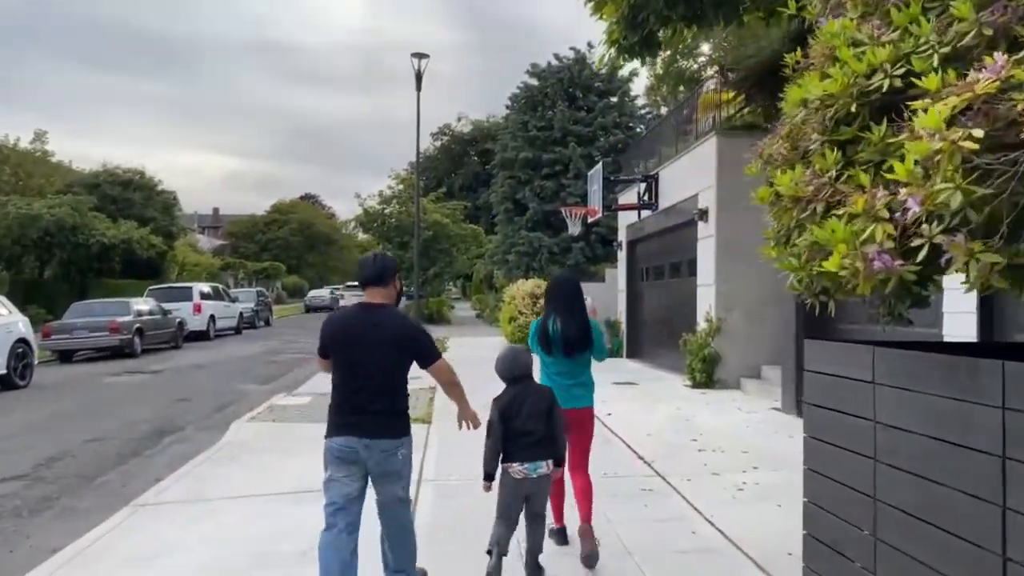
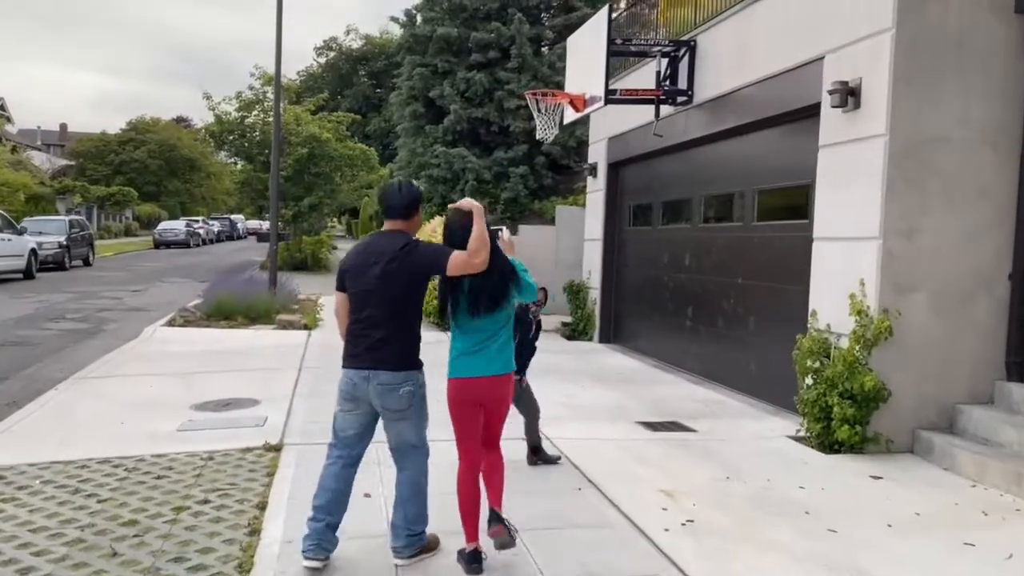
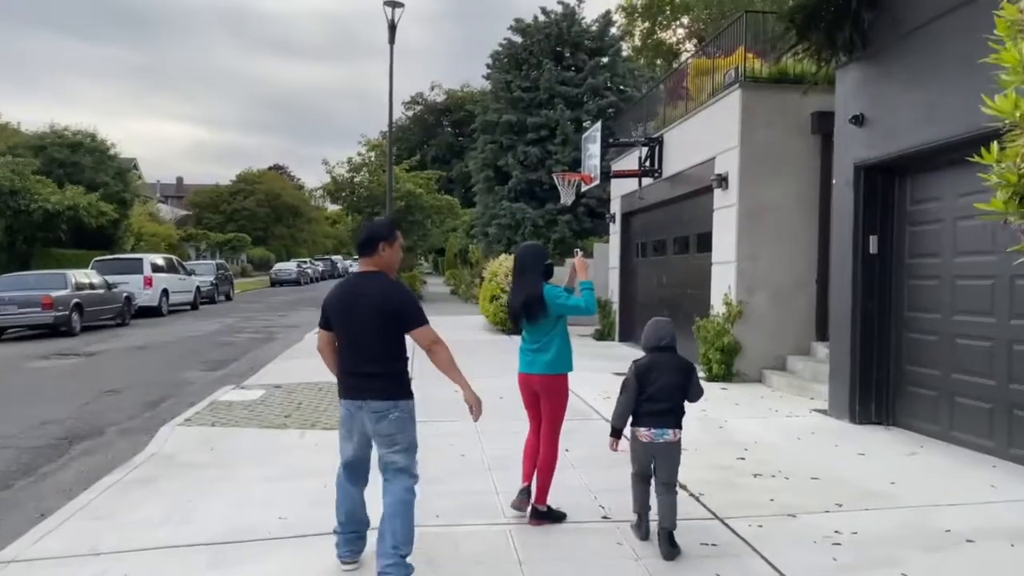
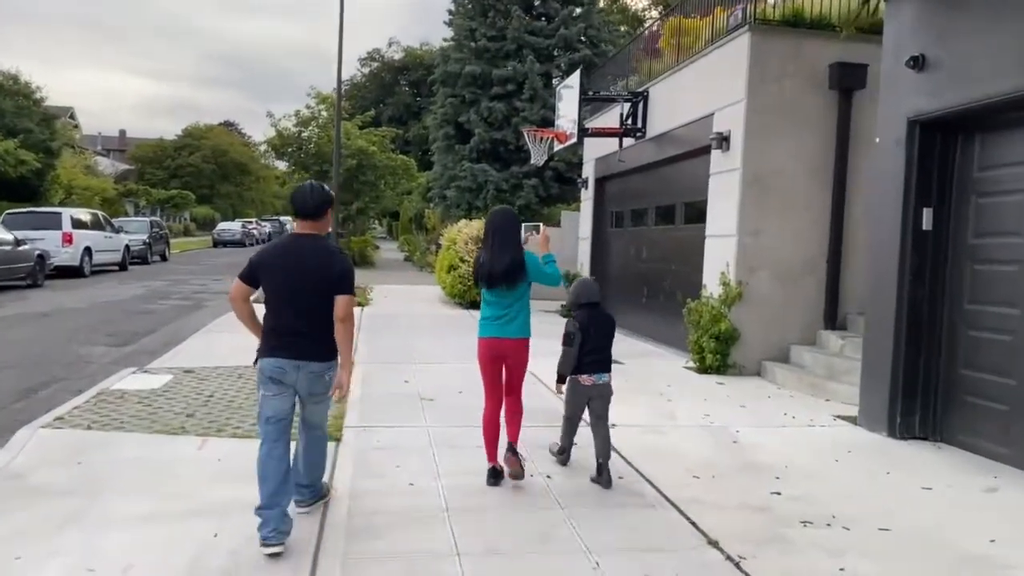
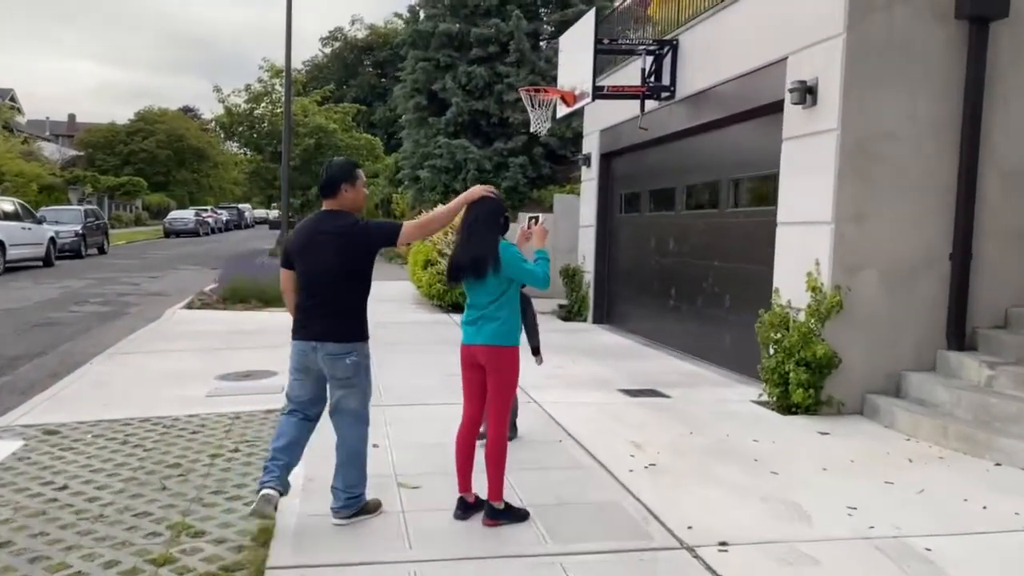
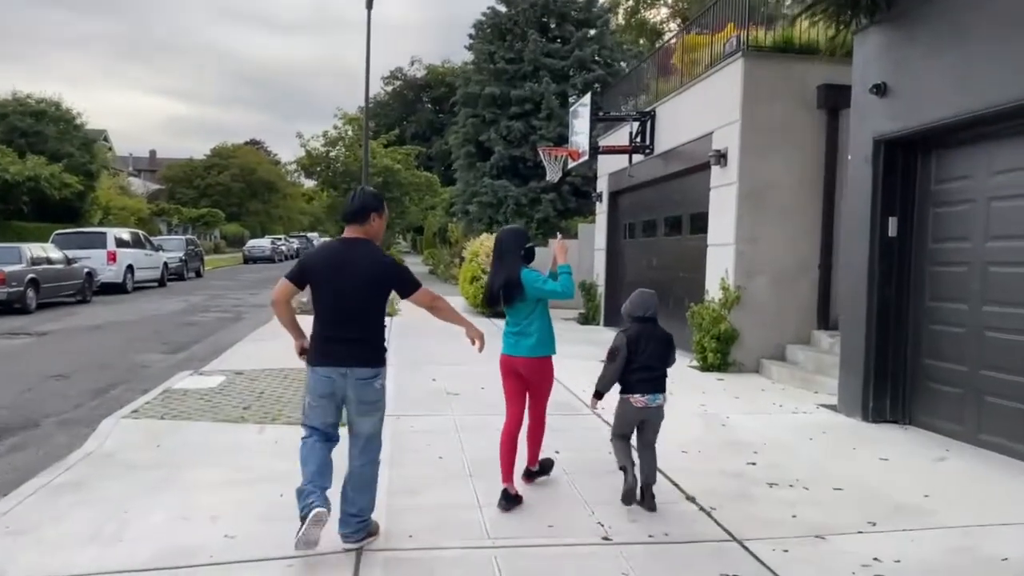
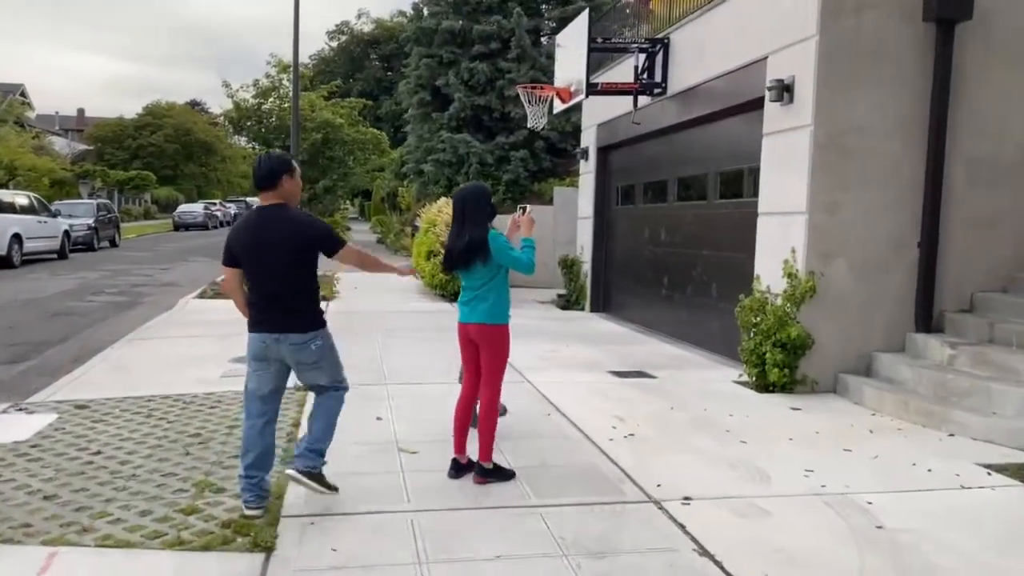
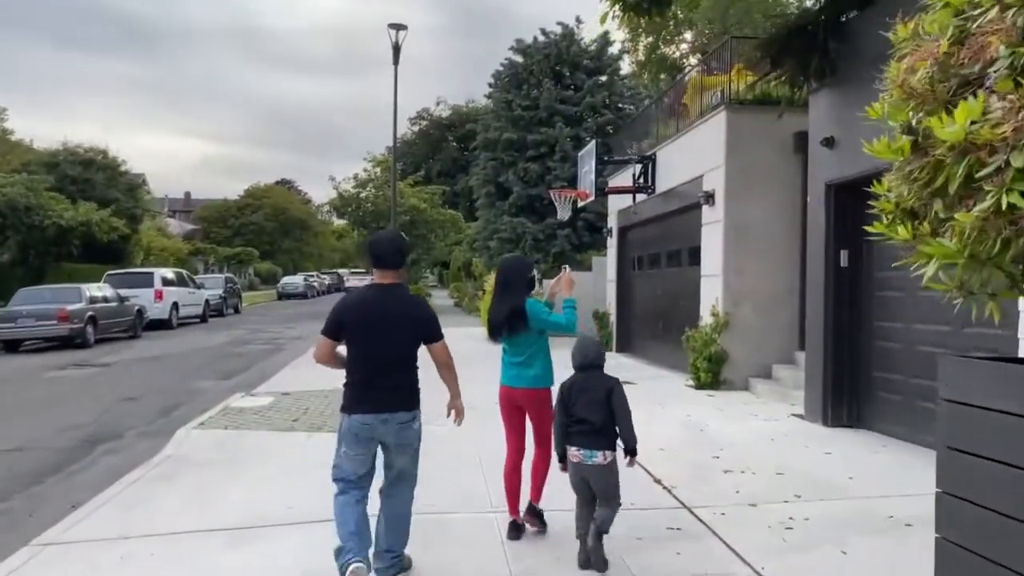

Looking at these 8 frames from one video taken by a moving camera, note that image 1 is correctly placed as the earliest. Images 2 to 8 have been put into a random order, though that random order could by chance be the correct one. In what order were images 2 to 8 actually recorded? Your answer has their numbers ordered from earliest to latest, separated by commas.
8, 3, 6, 4, 7, 5, 2
